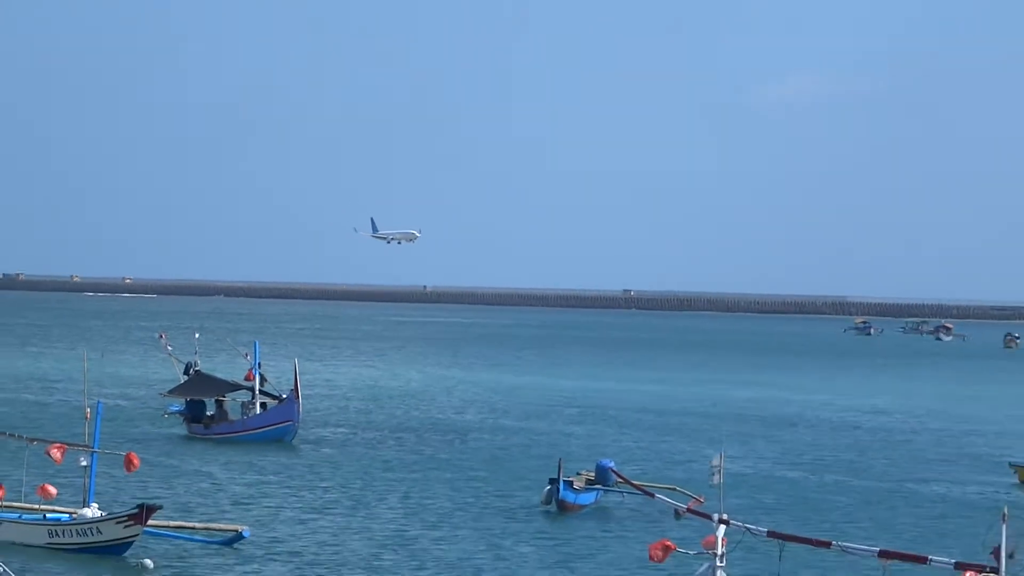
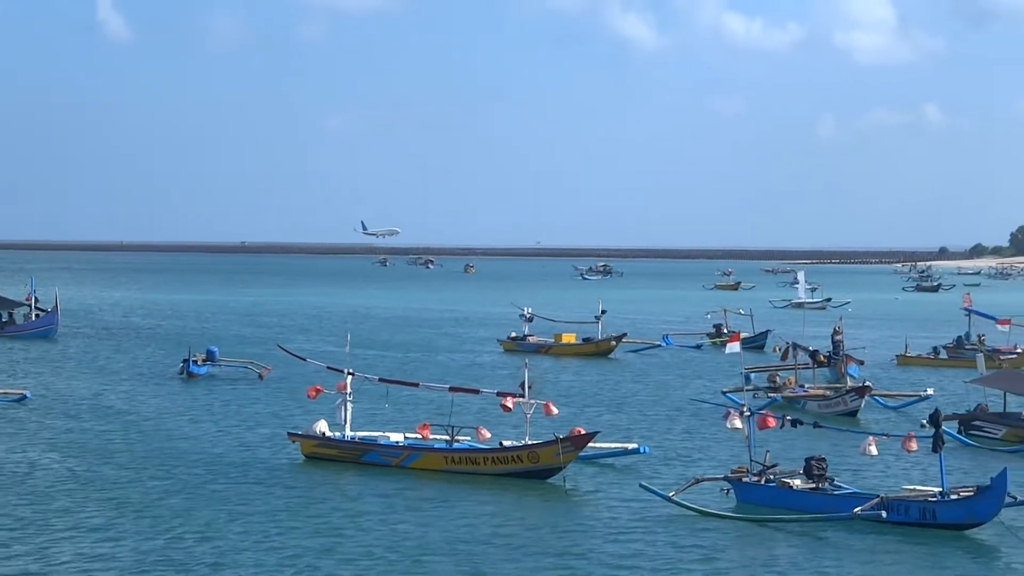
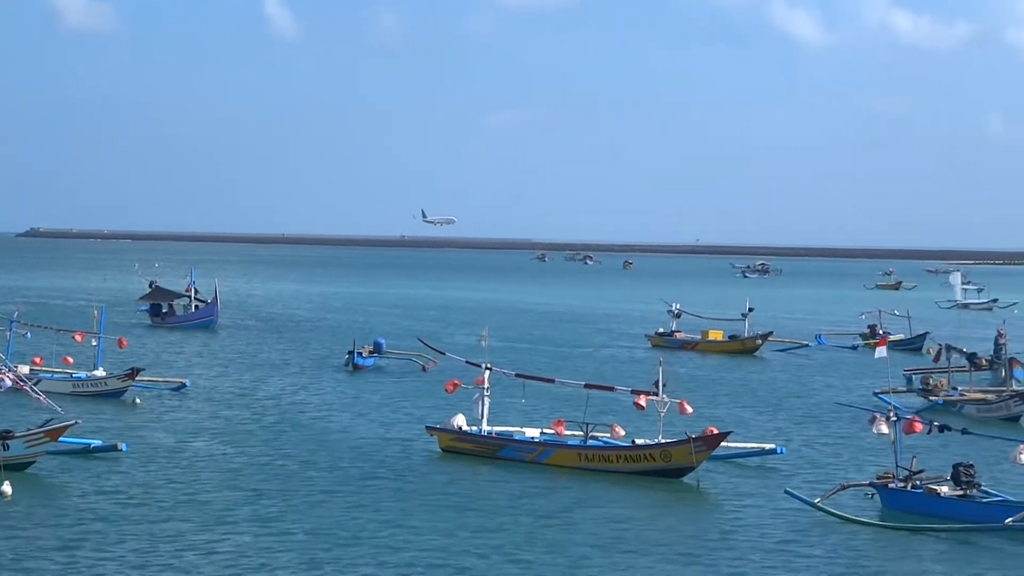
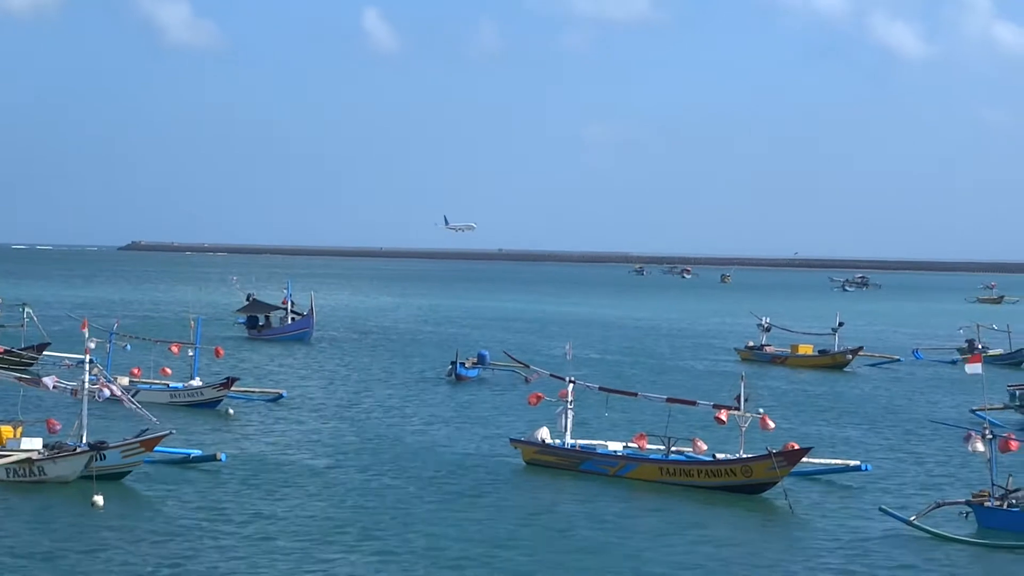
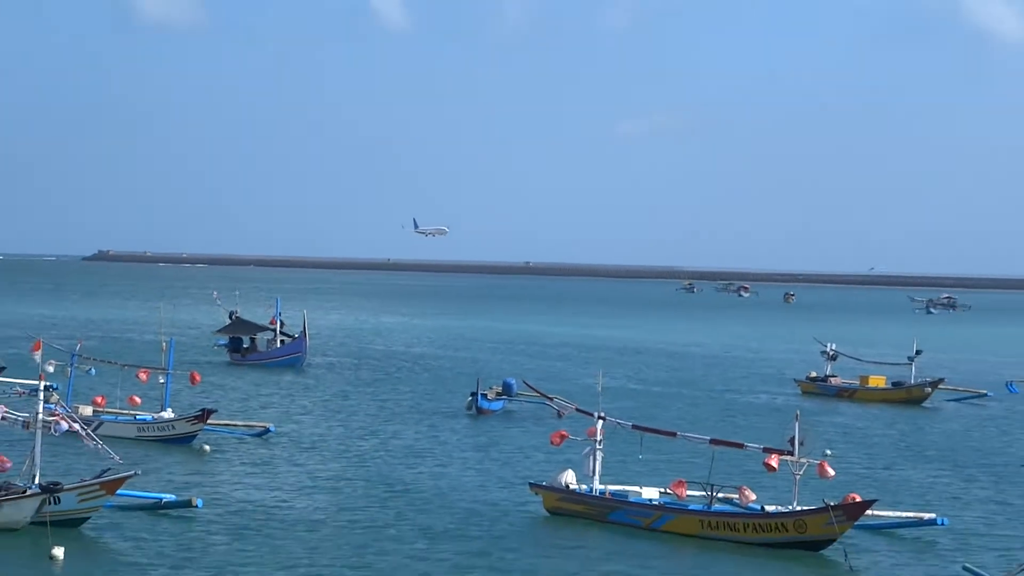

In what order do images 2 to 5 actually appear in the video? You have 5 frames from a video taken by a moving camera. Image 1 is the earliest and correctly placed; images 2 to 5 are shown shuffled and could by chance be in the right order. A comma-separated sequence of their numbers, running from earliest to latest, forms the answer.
5, 4, 3, 2
